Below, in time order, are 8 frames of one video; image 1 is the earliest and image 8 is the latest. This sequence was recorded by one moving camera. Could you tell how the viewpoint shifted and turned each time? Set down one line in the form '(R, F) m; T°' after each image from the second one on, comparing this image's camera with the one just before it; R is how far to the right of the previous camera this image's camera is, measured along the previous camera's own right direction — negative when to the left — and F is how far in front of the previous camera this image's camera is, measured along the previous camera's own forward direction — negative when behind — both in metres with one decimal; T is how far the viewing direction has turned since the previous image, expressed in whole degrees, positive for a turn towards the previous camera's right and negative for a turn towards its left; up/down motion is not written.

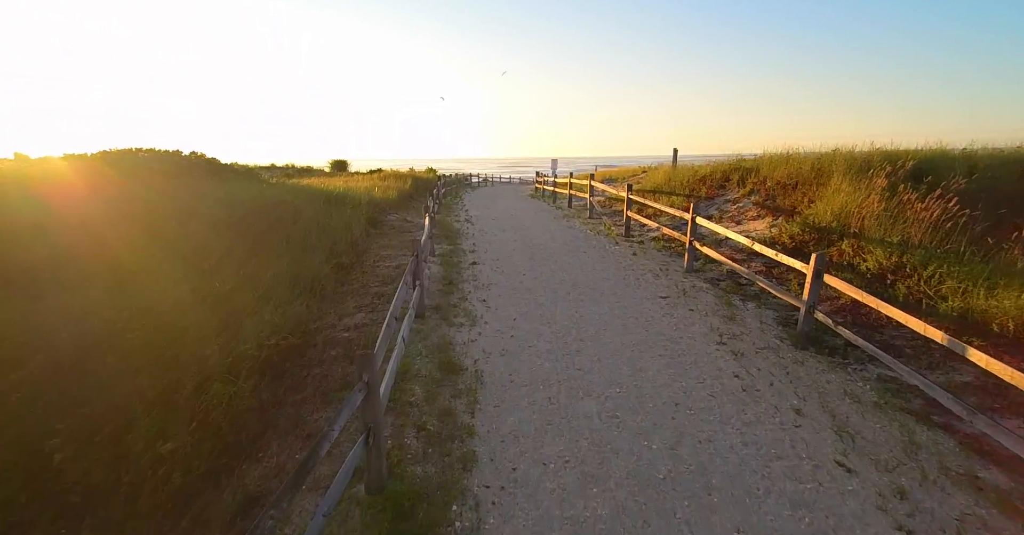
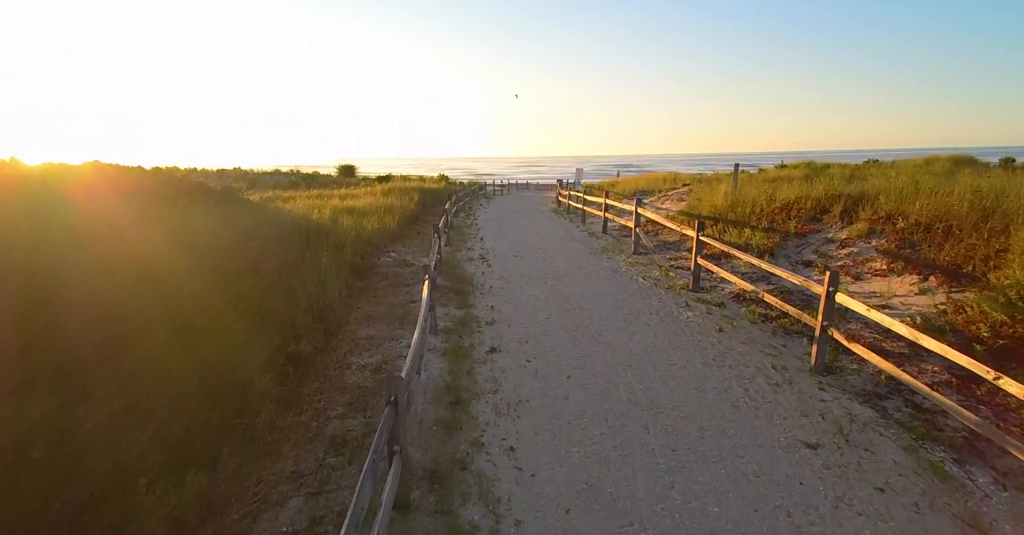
(-0.3, +2.6) m; -2°
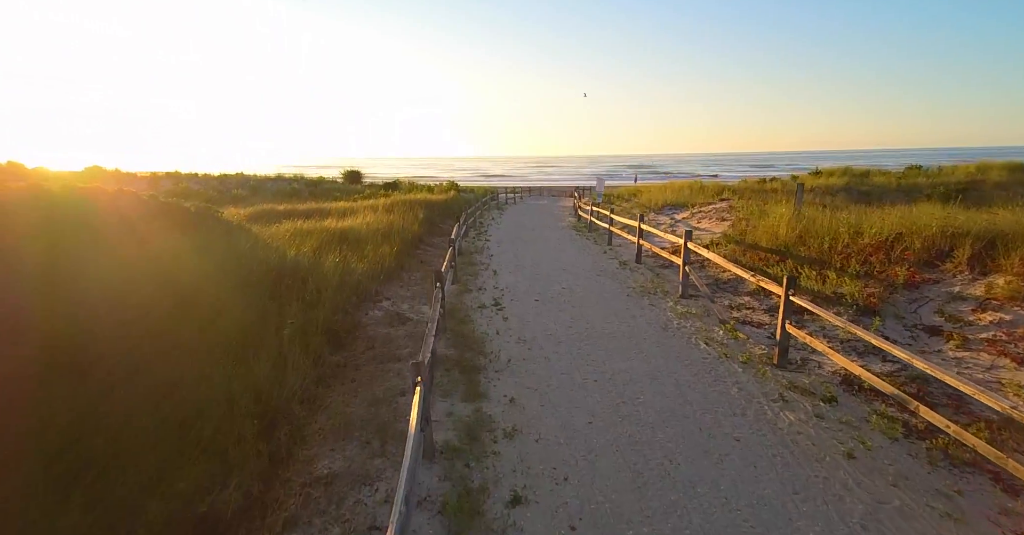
(-0.2, +1.9) m; -1°
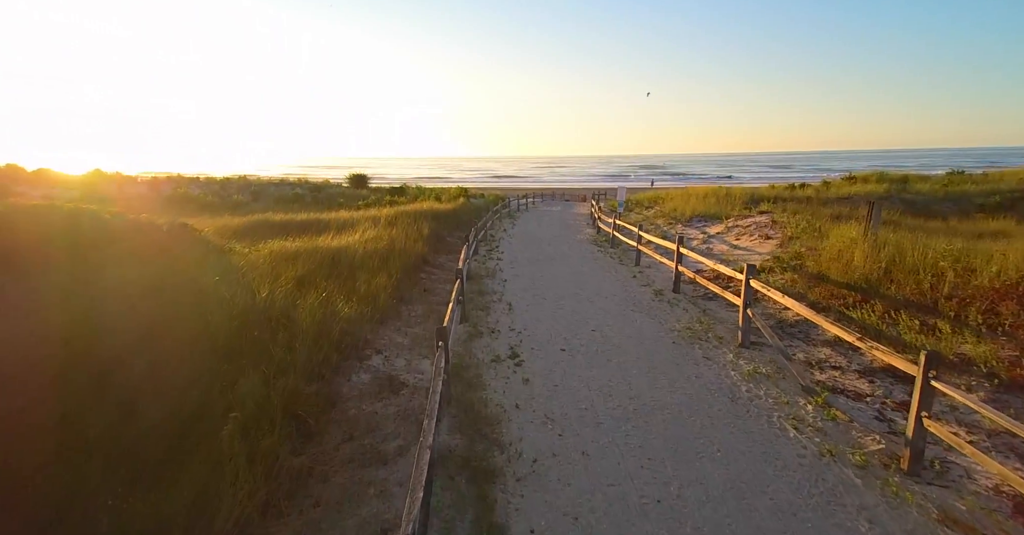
(-0.2, +1.6) m; -1°
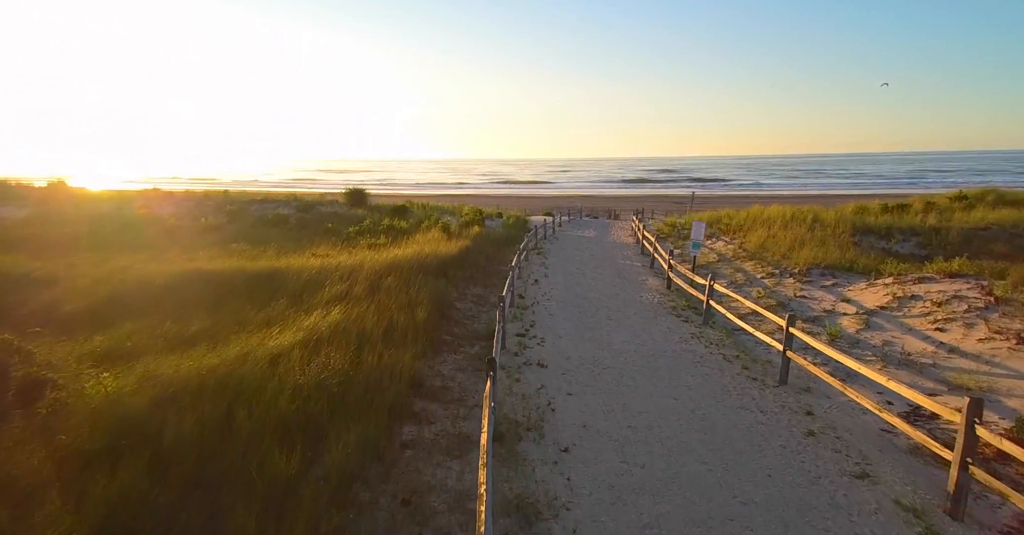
(-0.6, +5.3) m; -1°
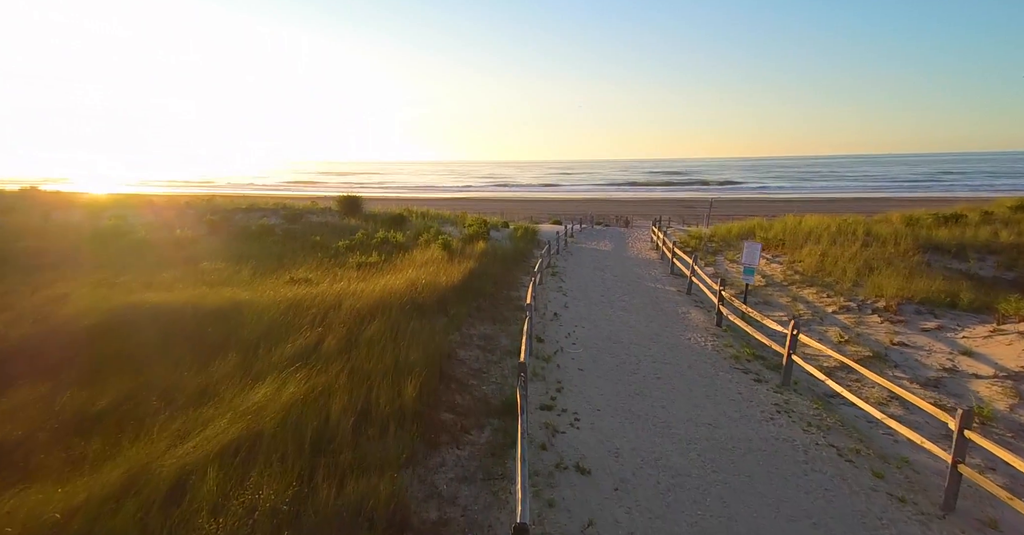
(-0.3, +2.4) m; 0°
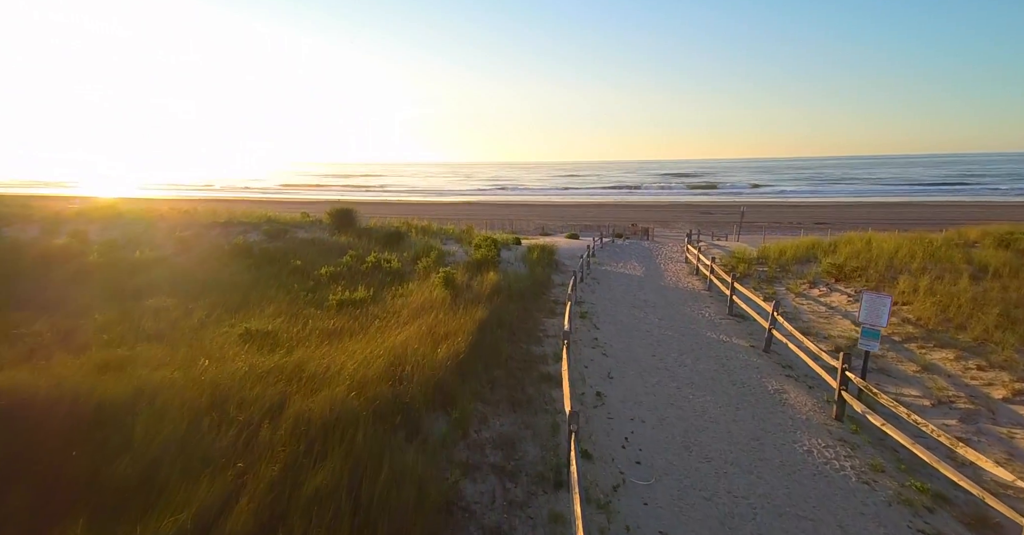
(-0.3, +3.2) m; -1°
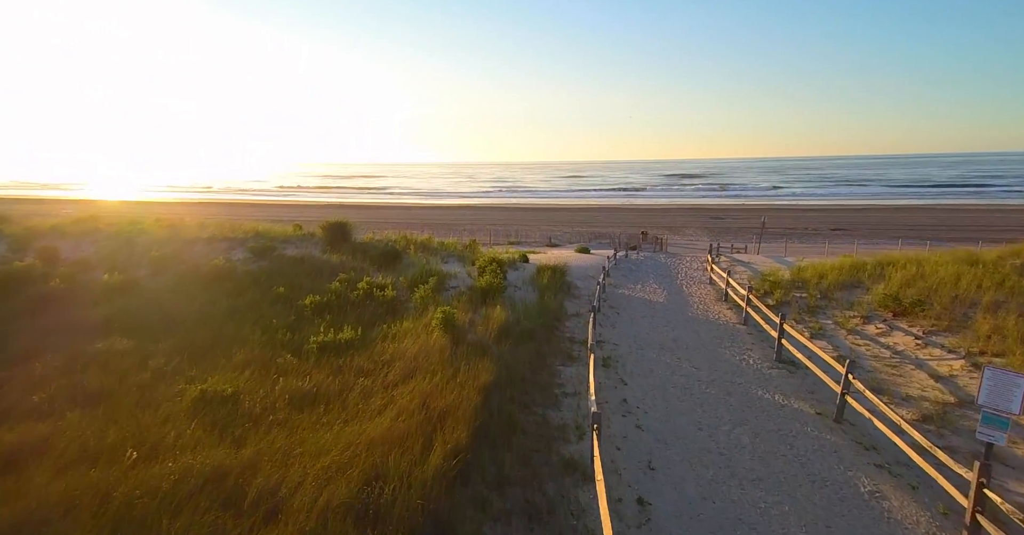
(-0.2, +1.9) m; 0°
